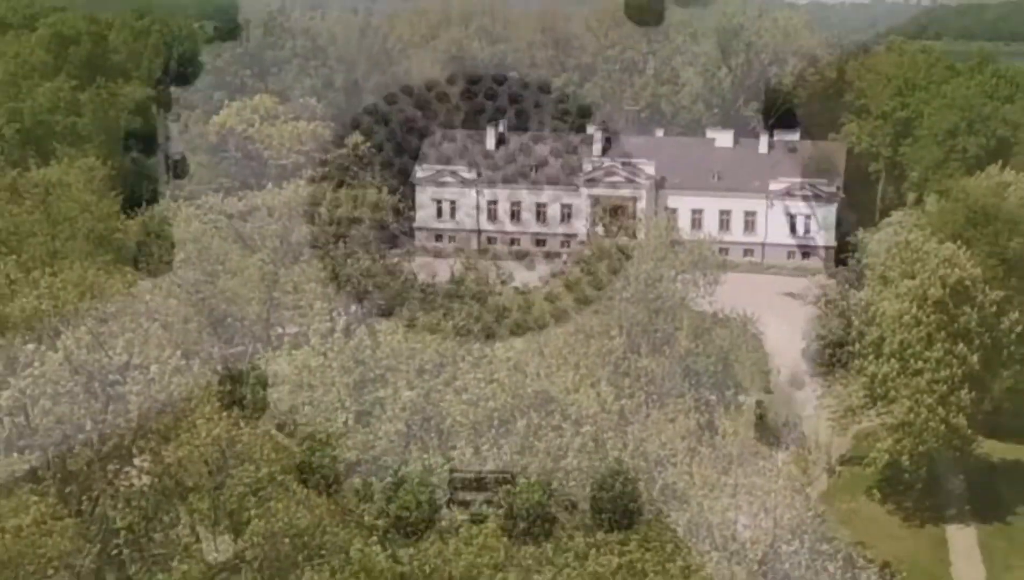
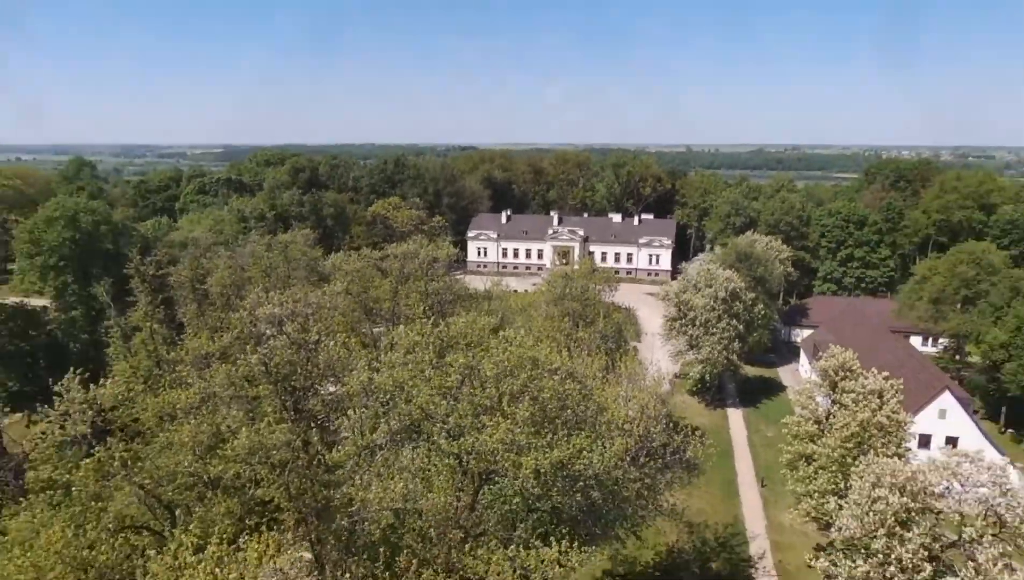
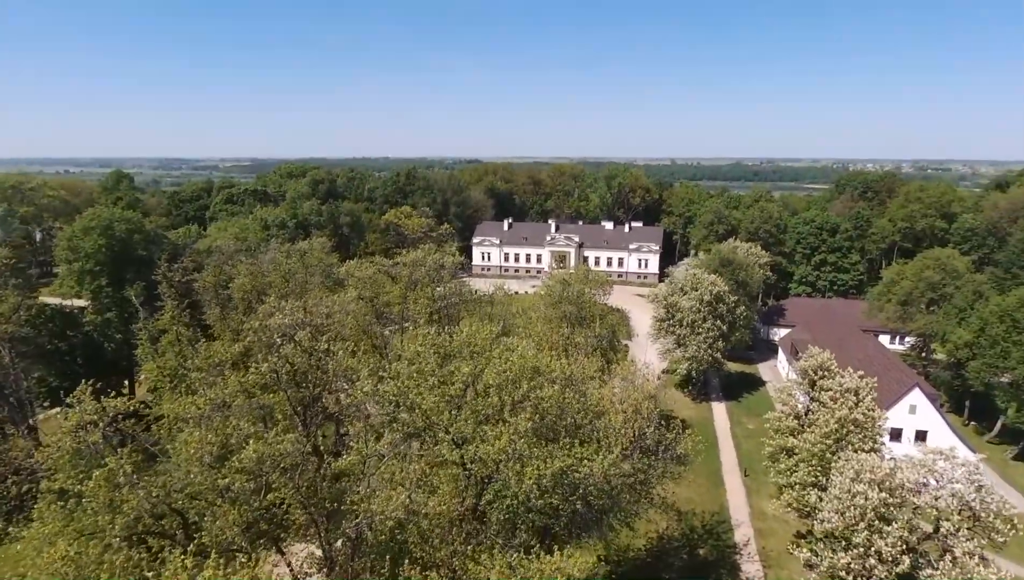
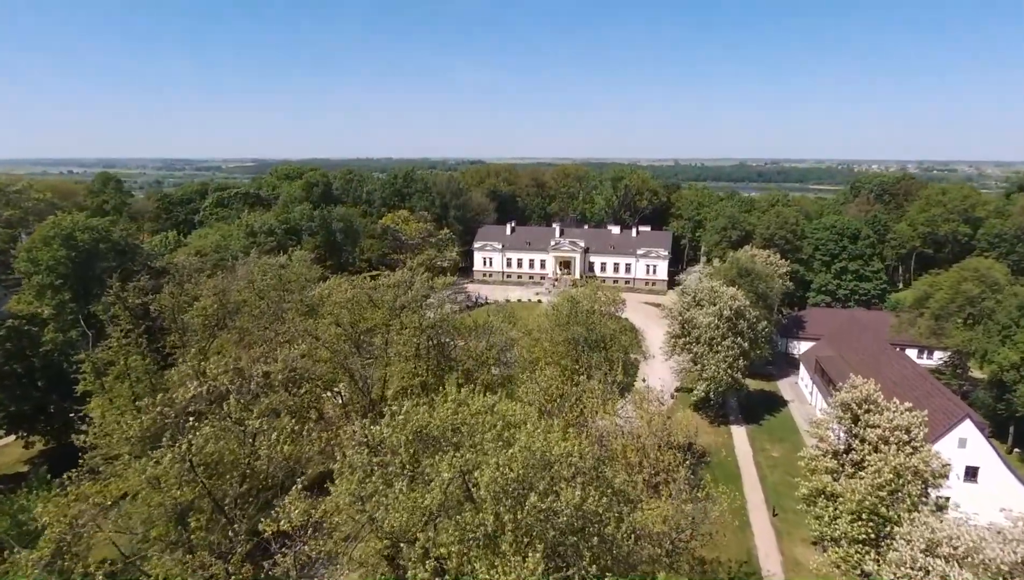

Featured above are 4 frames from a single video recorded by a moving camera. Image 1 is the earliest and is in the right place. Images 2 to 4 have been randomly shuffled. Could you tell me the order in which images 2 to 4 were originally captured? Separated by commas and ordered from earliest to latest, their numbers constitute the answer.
2, 3, 4
